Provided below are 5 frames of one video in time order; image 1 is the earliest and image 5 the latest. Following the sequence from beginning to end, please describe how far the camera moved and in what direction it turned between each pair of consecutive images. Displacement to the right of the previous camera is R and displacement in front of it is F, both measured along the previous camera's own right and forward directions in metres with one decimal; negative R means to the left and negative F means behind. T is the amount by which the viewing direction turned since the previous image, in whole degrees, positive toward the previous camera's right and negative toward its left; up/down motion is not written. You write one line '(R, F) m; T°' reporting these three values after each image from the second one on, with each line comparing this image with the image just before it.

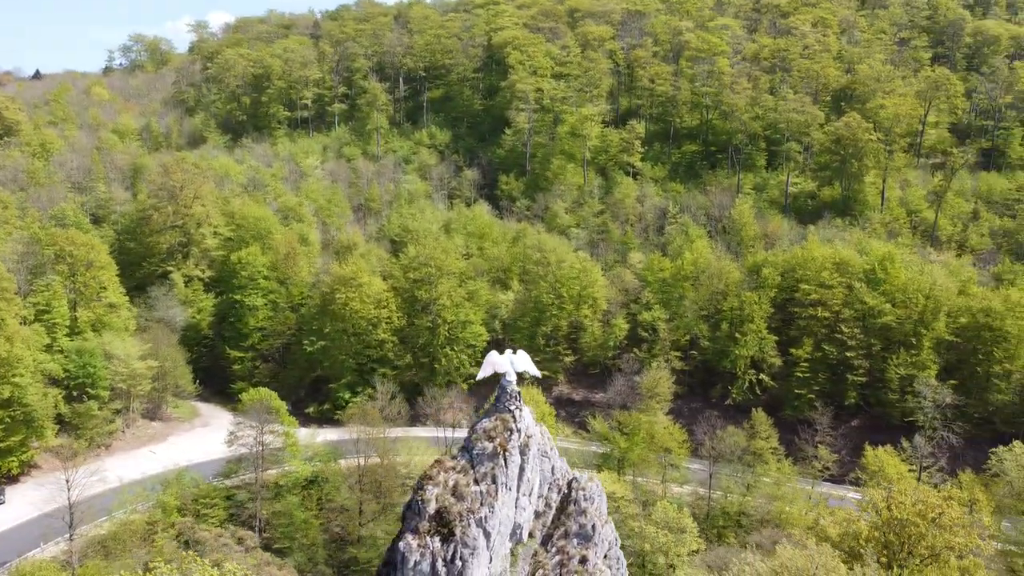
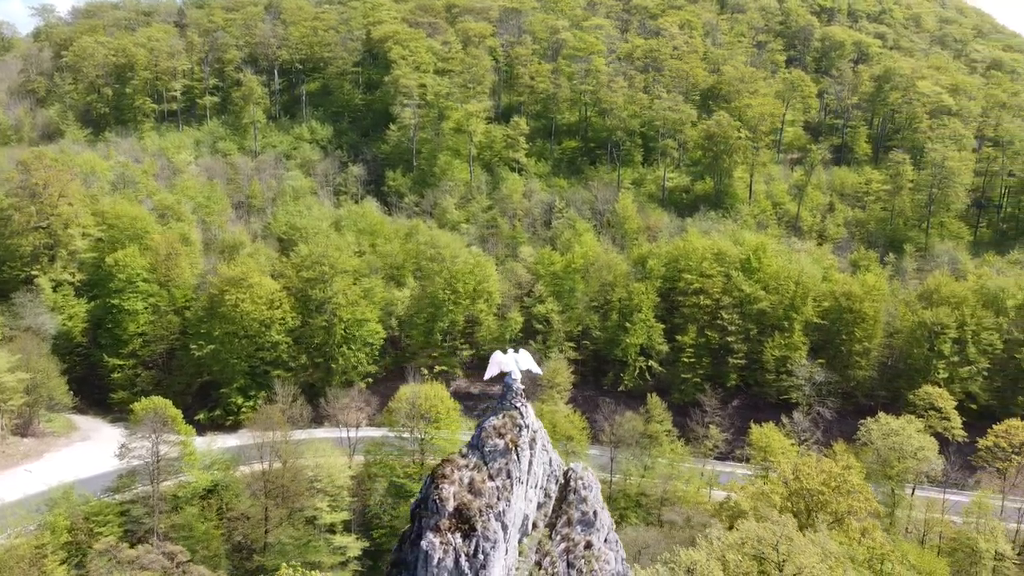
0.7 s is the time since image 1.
(-2.2, -0.4) m; +9°
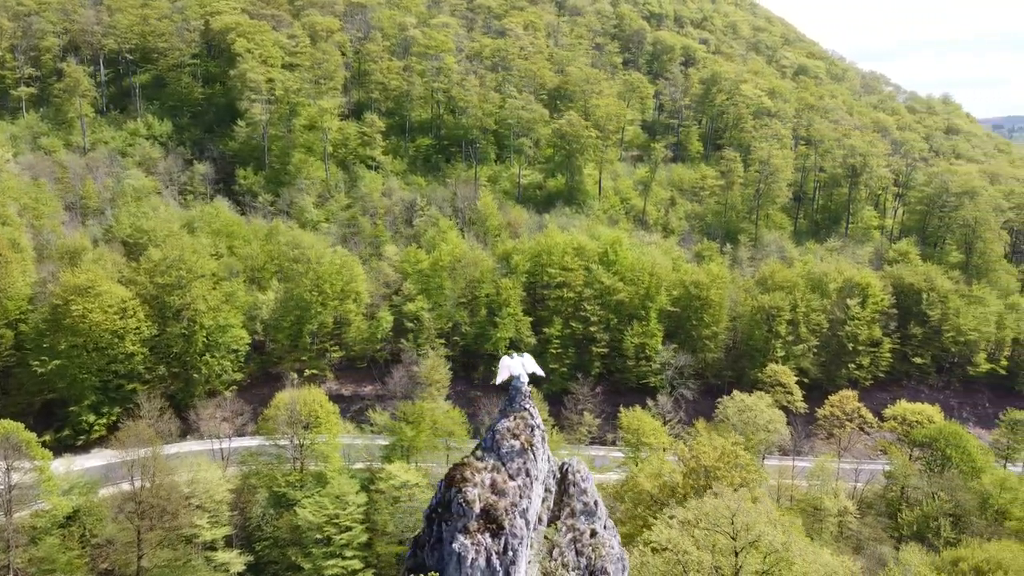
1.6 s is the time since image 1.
(-3.0, -0.4) m; +12°
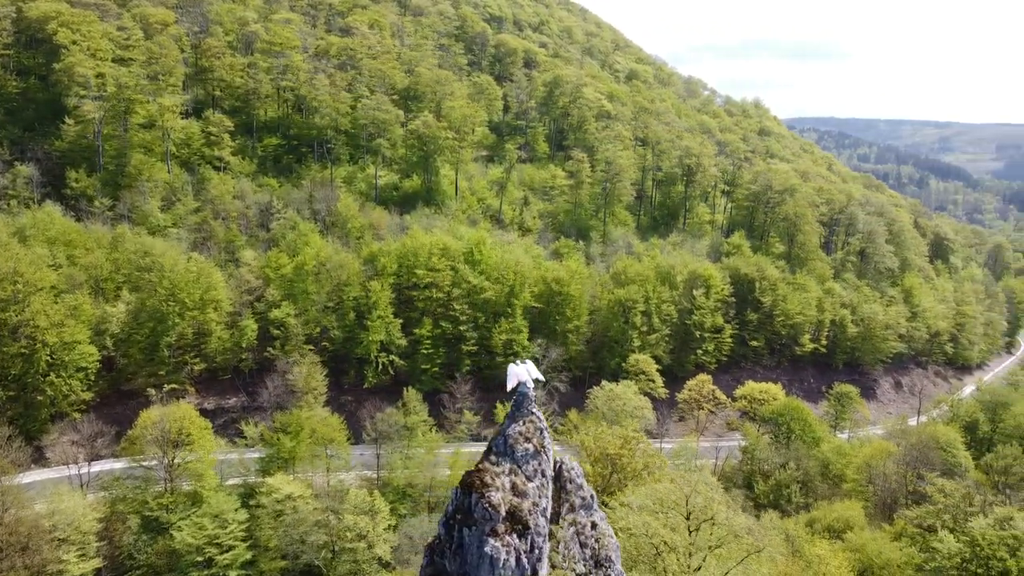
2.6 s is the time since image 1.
(-3.2, -0.4) m; +12°
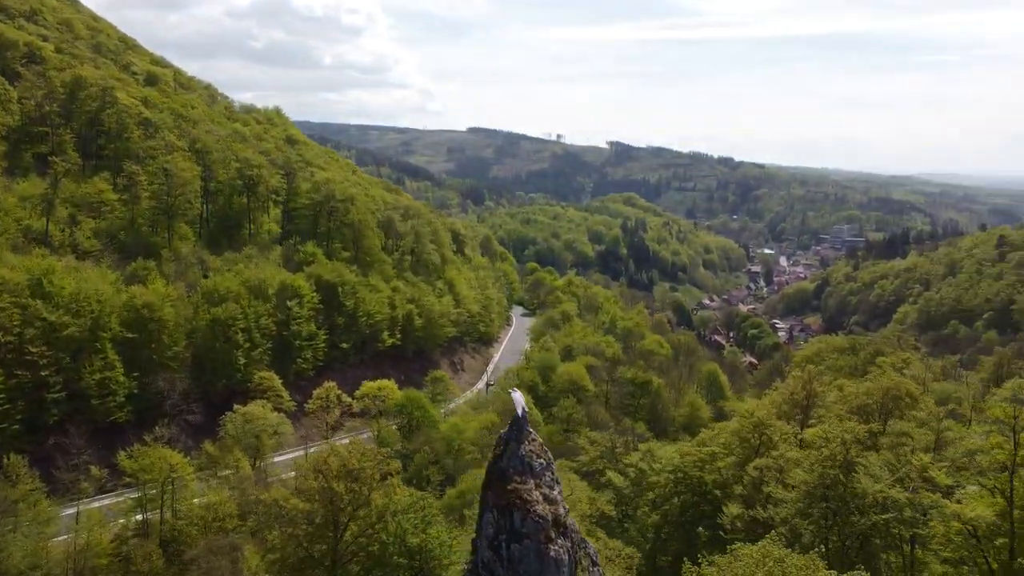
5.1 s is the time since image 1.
(-9.7, +1.2) m; +36°
